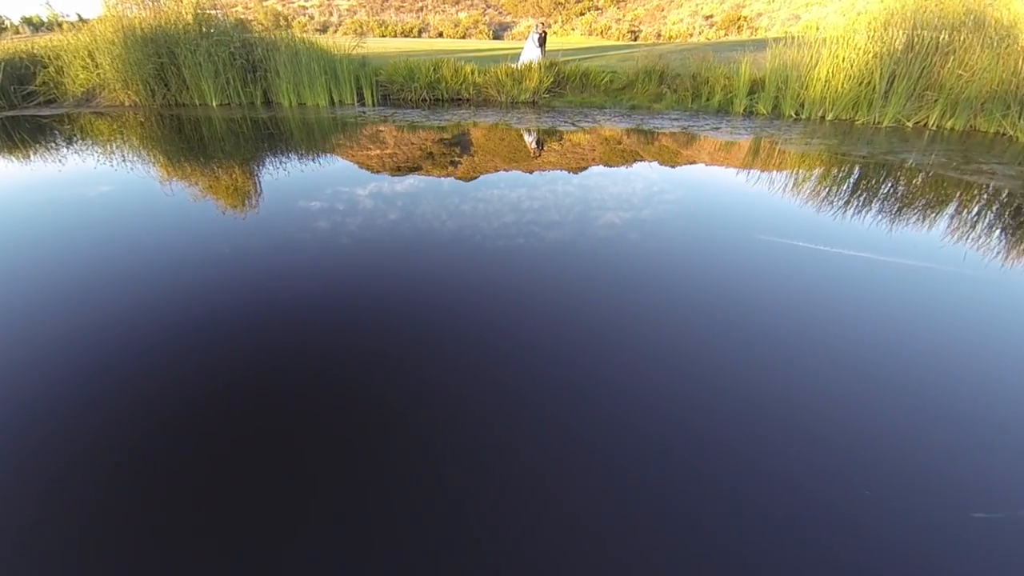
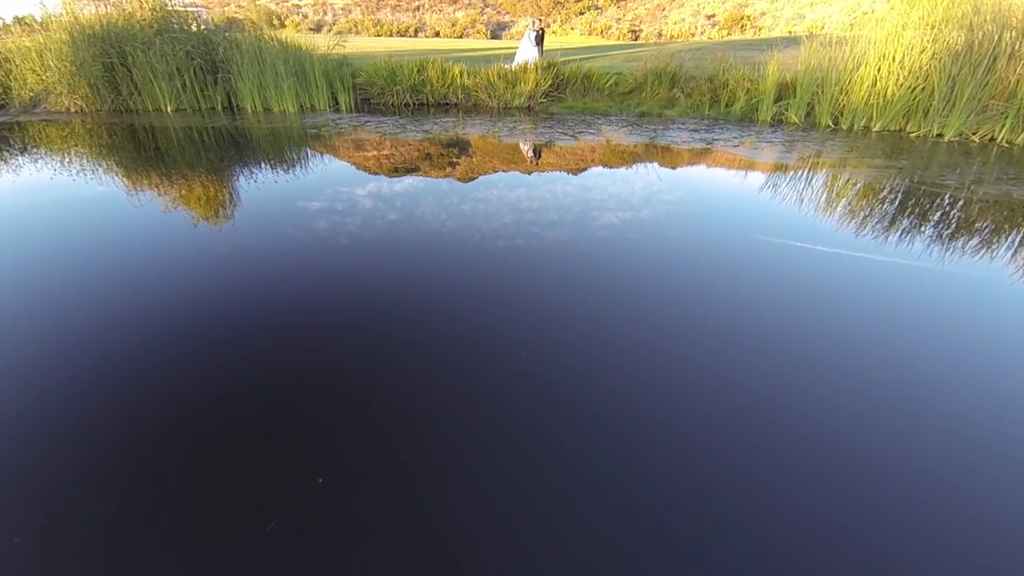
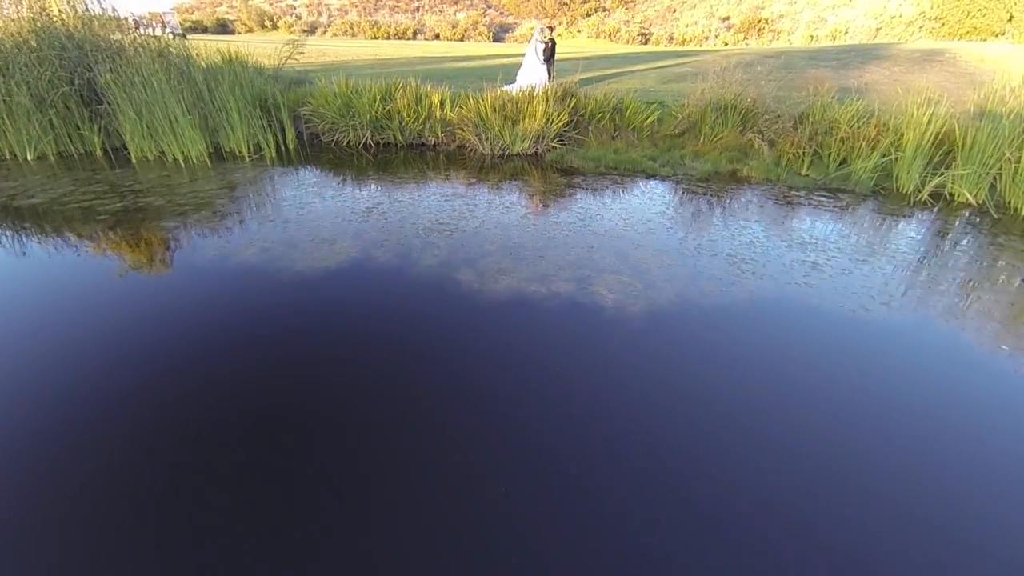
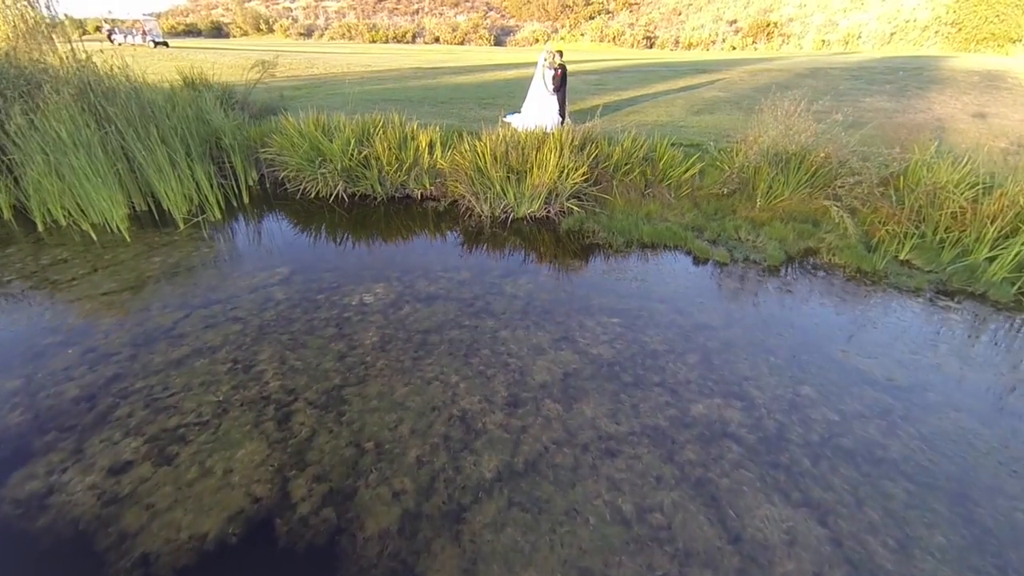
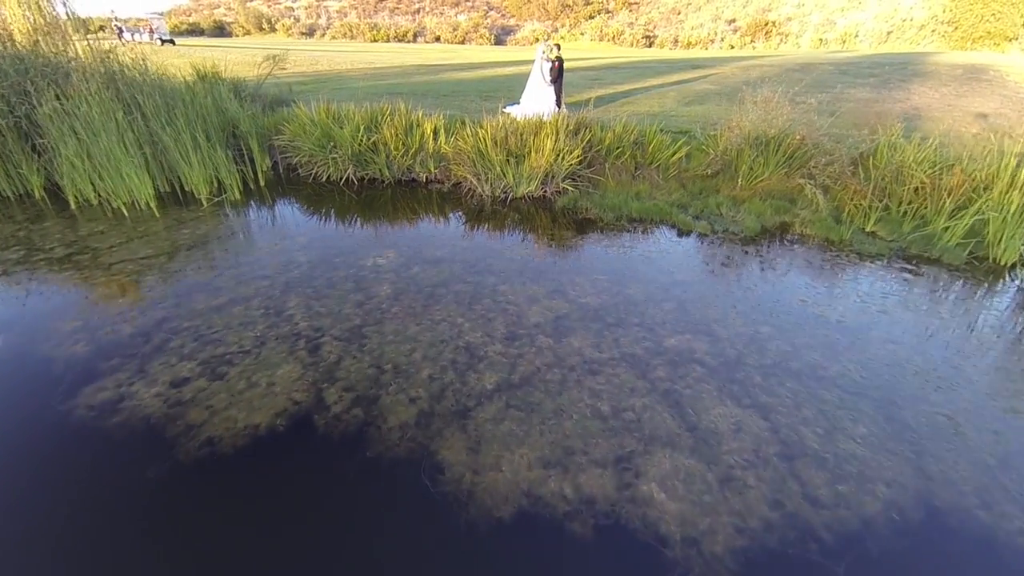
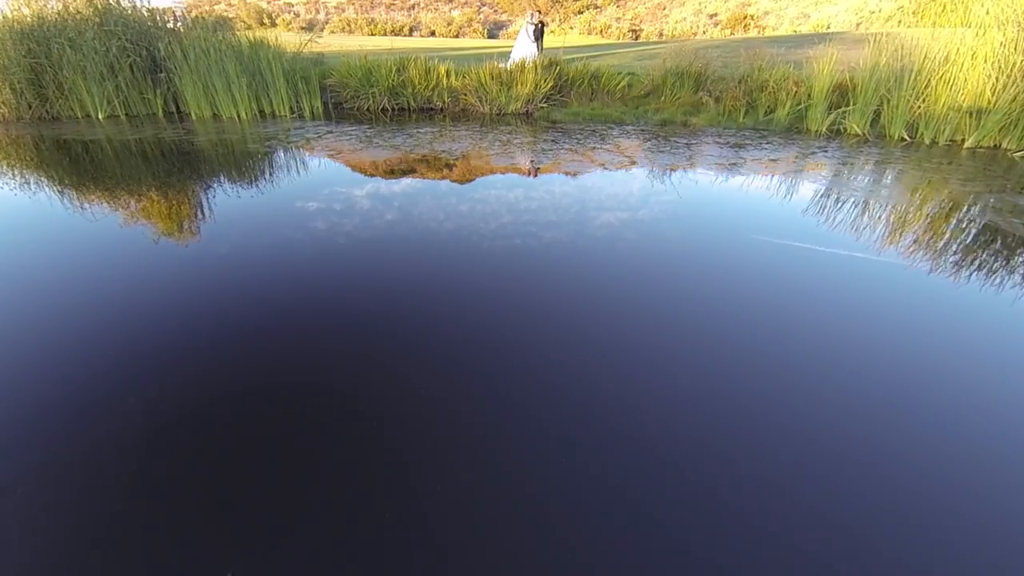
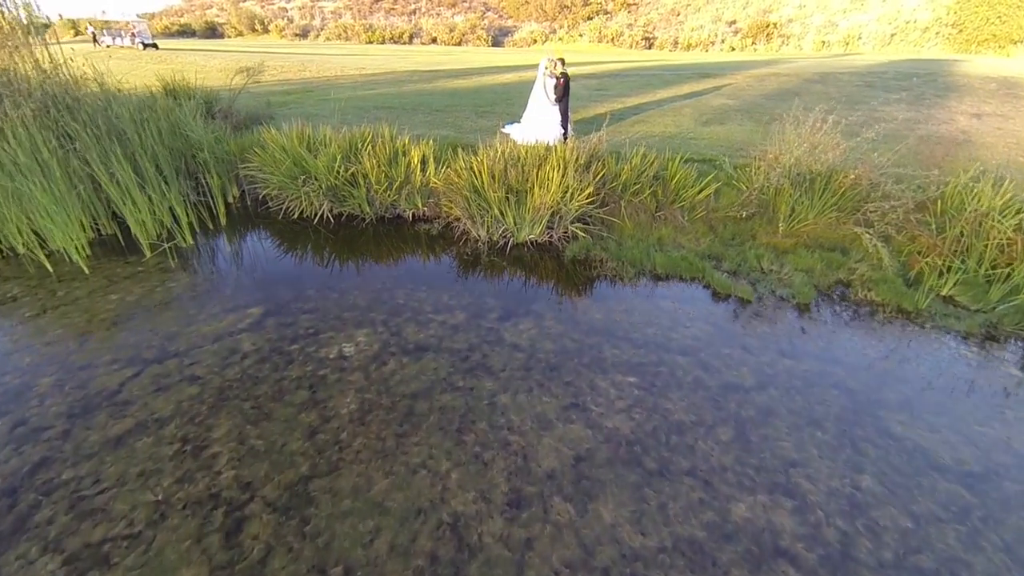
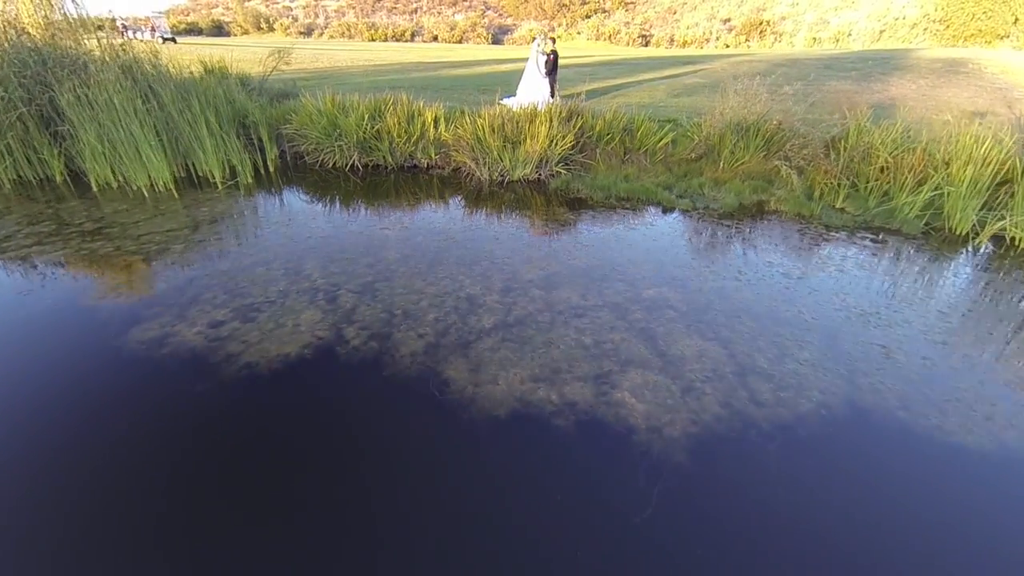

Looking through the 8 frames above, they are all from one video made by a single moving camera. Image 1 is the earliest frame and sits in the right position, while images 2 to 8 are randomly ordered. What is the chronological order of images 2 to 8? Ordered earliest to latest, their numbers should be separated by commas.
2, 6, 3, 8, 5, 4, 7
